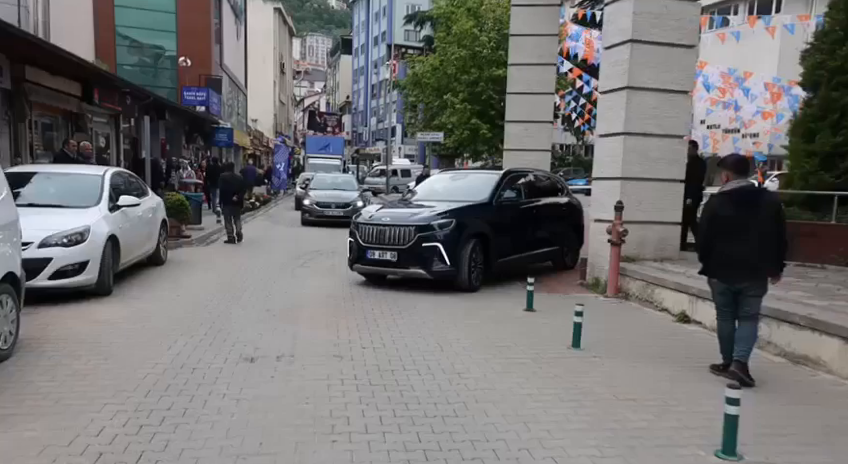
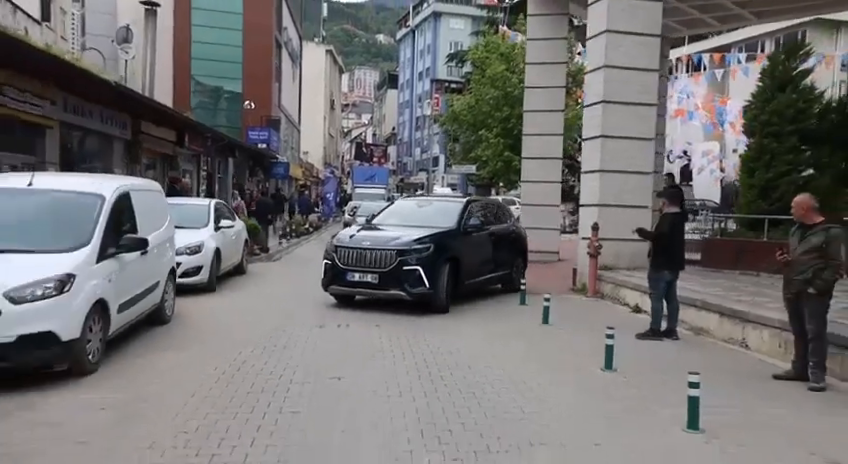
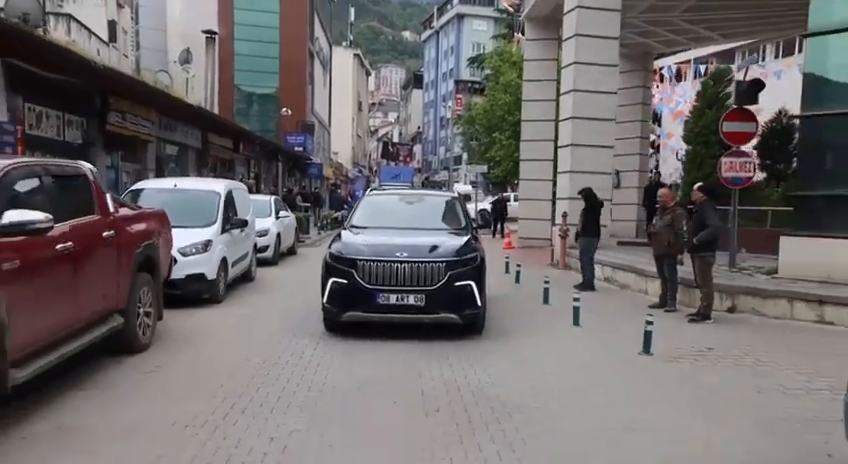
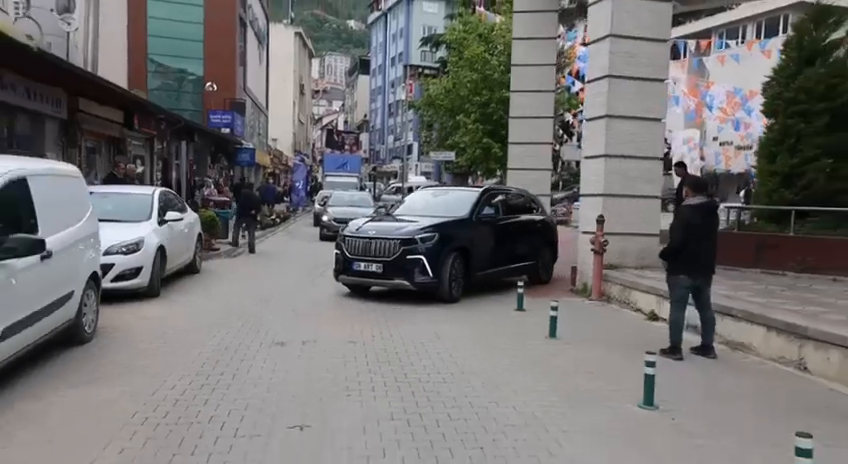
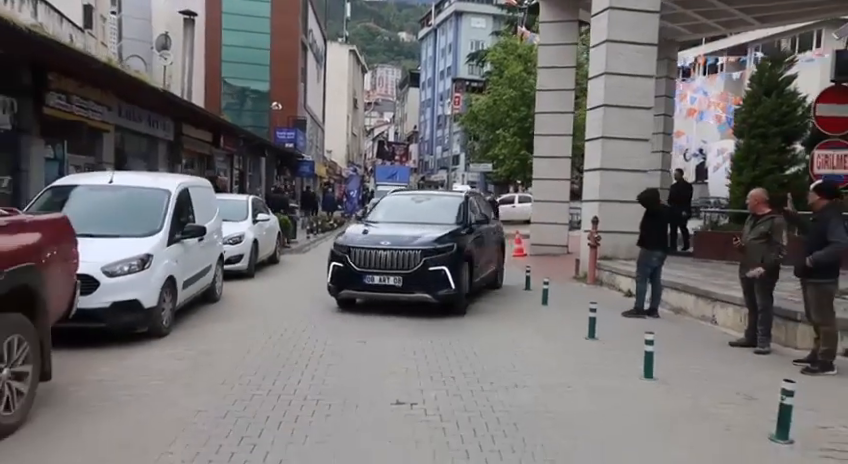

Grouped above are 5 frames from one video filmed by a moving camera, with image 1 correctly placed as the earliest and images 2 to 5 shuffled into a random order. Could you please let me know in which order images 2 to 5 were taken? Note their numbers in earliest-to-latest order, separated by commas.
4, 2, 5, 3
